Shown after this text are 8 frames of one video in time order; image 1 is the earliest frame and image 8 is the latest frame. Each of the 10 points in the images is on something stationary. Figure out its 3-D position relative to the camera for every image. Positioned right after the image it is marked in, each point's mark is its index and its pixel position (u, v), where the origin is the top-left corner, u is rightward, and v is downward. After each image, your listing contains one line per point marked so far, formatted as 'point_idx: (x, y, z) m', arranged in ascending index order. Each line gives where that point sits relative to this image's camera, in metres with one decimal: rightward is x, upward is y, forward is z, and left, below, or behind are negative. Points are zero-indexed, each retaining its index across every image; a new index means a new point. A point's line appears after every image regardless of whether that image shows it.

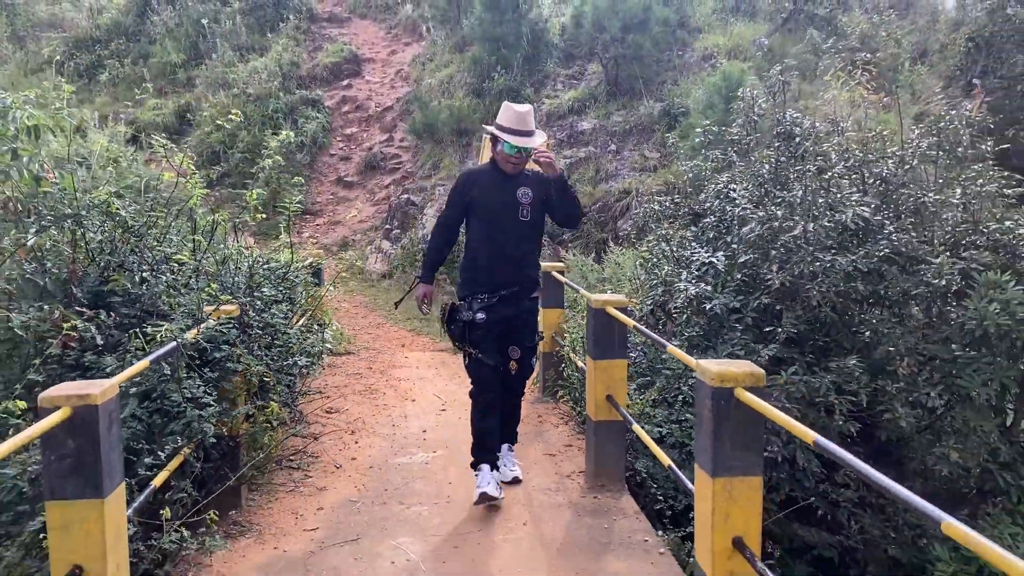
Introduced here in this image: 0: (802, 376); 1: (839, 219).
0: (+1.4, -0.5, +4.0) m
1: (+1.7, +0.4, +4.3) m
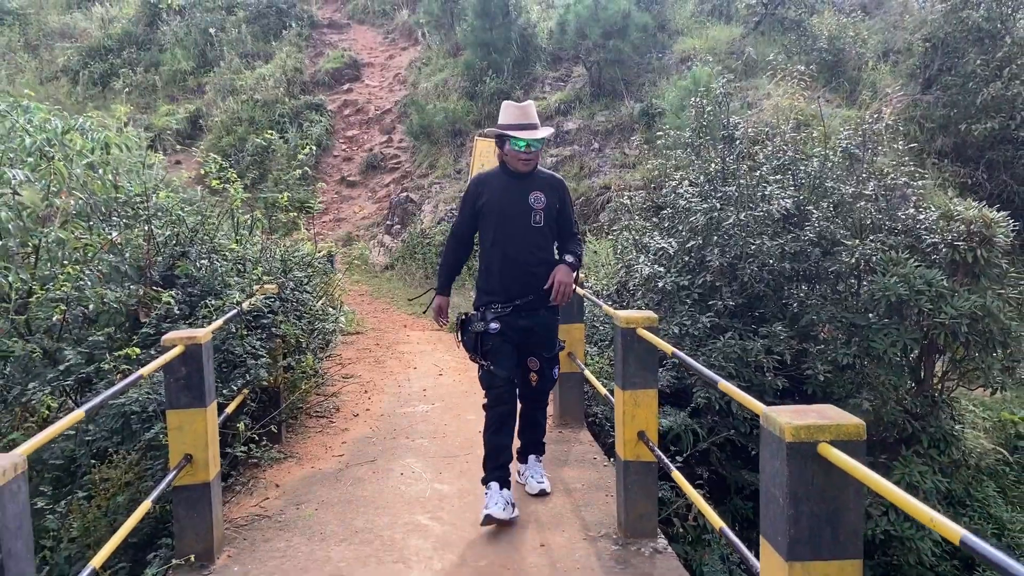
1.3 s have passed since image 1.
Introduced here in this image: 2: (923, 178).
0: (+1.3, -0.3, +4.8) m
1: (+1.6, +0.5, +5.1) m
2: (+2.9, +0.8, +5.7) m
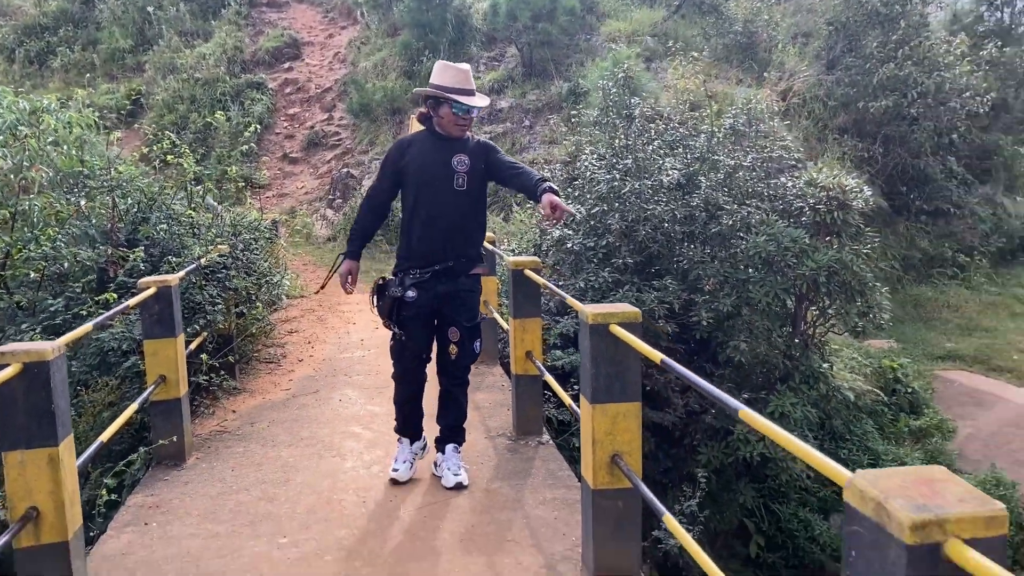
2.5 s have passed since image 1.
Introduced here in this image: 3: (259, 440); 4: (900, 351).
0: (+0.8, -0.1, +5.5) m
1: (+1.1, +0.8, +5.8) m
2: (+2.3, +1.1, +6.6) m
3: (-1.2, -0.7, +3.7) m
4: (+4.5, -0.7, +9.2) m
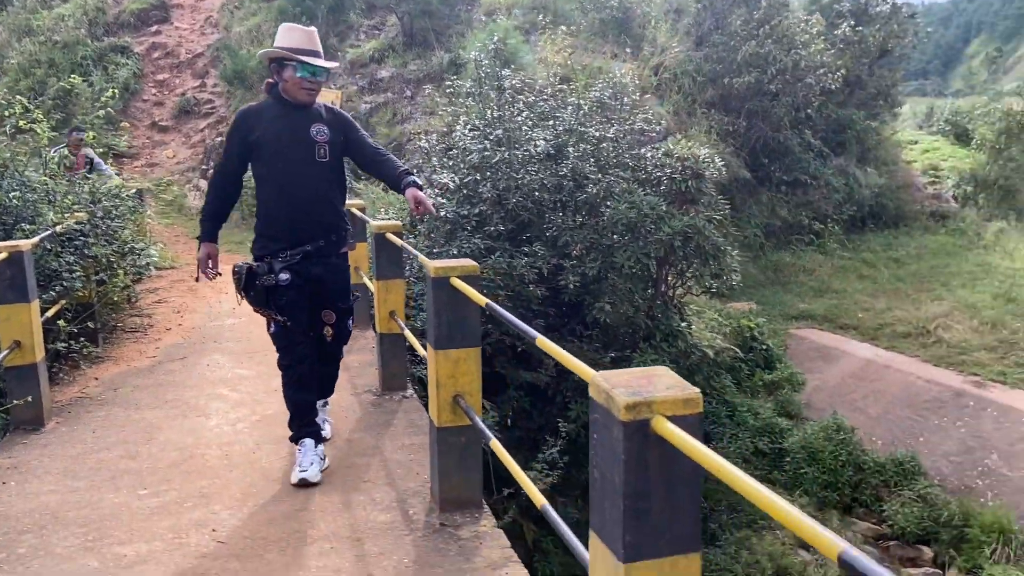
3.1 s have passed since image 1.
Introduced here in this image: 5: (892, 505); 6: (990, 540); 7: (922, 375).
0: (0.0, +0.2, +5.7) m
1: (+0.1, +1.0, +6.0) m
2: (+1.2, +1.4, +6.9) m
3: (-1.8, -0.5, +3.7) m
4: (+3.1, -0.3, +9.9) m
5: (+3.1, -1.8, +6.6) m
6: (+3.6, -1.9, +6.0) m
7: (+4.1, -0.9, +8.1) m
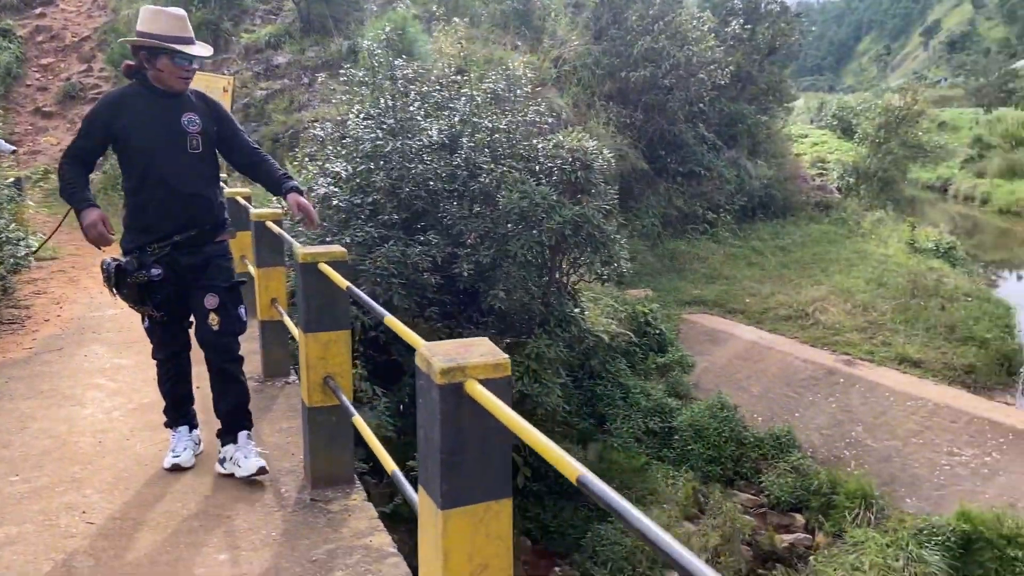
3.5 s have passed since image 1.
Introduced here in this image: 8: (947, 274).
0: (-0.8, +0.3, +5.8) m
1: (-0.7, +1.1, +6.1) m
2: (+0.3, +1.5, +7.1) m
3: (-2.3, -0.5, +3.6) m
4: (+1.8, -0.1, +10.4) m
5: (+2.3, -1.6, +7.0) m
6: (+2.8, -1.7, +6.5) m
7: (+3.1, -0.7, +8.6) m
8: (+6.1, +0.2, +11.2) m
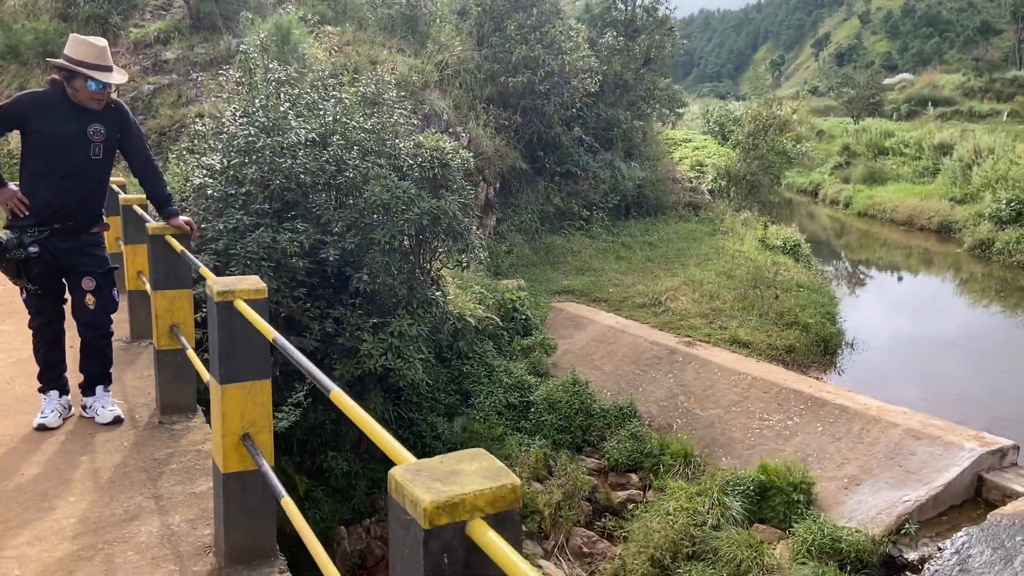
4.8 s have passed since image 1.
0: (-1.9, +0.4, +6.4) m
1: (-1.8, +1.3, +6.7) m
2: (-1.0, +1.7, +7.8) m
3: (-3.2, -0.4, +4.1) m
4: (+0.2, 0.0, +11.2) m
5: (+1.0, -1.5, +8.0) m
6: (+1.5, -1.6, +7.5) m
7: (+1.6, -0.6, +9.6) m
8: (+4.3, +0.3, +12.6) m
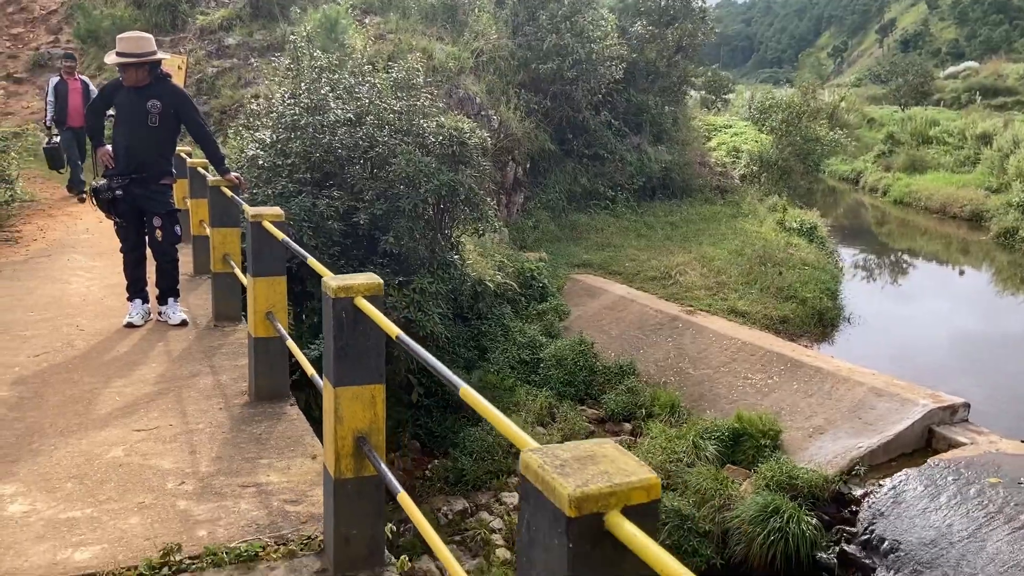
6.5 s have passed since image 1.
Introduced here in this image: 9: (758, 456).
0: (-1.9, +0.8, +7.5) m
1: (-1.8, +1.7, +7.8) m
2: (-0.8, +2.1, +8.8) m
3: (-3.3, 0.0, +5.3) m
4: (+0.5, +0.4, +12.2) m
5: (+1.1, -1.2, +8.9) m
6: (+1.6, -1.3, +8.4) m
7: (+1.8, -0.2, +10.5) m
8: (+4.8, +0.7, +13.2) m
9: (+2.3, -1.6, +7.4) m
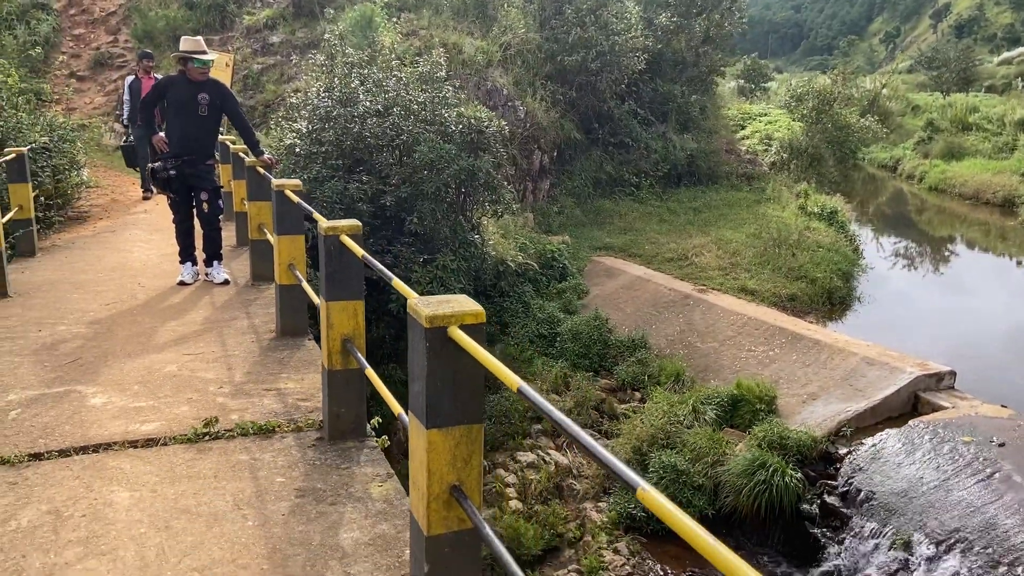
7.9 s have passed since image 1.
0: (-1.8, +1.1, +8.3) m
1: (-1.6, +1.9, +8.5) m
2: (-0.6, +2.3, +9.5) m
3: (-3.3, +0.3, +6.1) m
4: (+0.9, +0.7, +12.8) m
5: (+1.3, -0.9, +9.5) m
6: (+1.8, -1.0, +9.0) m
7: (+2.1, 0.0, +11.1) m
8: (+5.2, +1.0, +13.6) m
9: (+2.4, -1.3, +8.0) m
